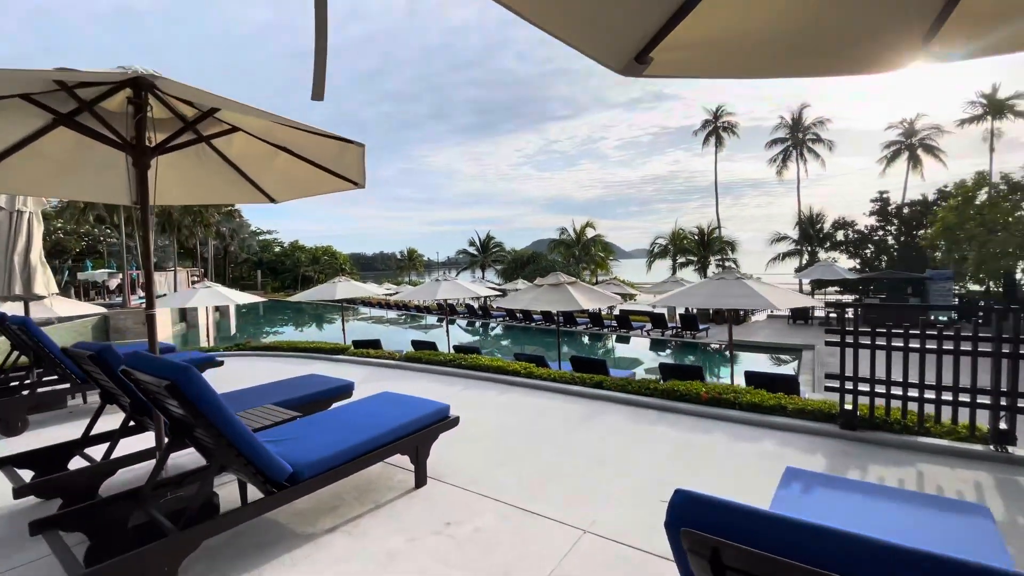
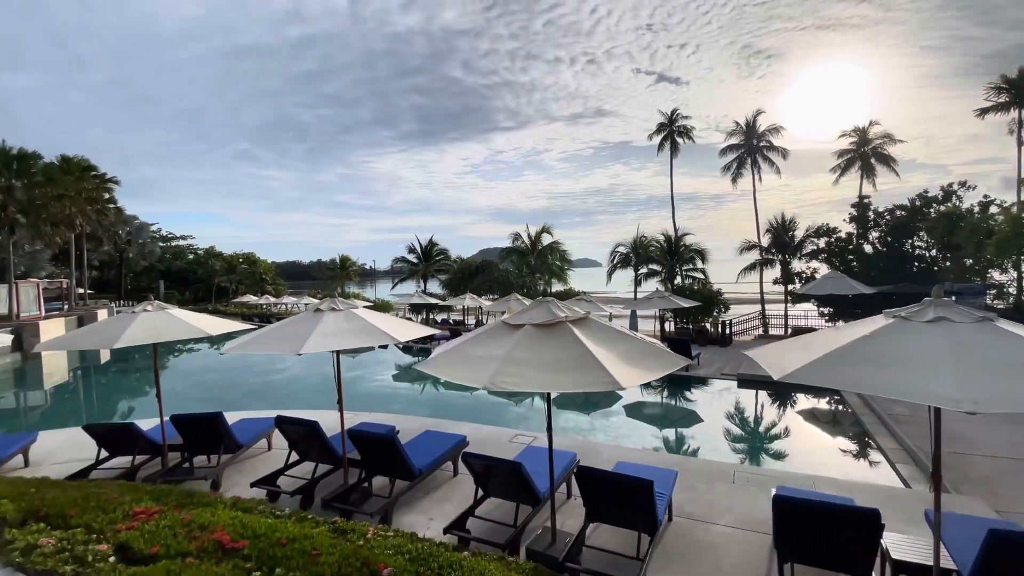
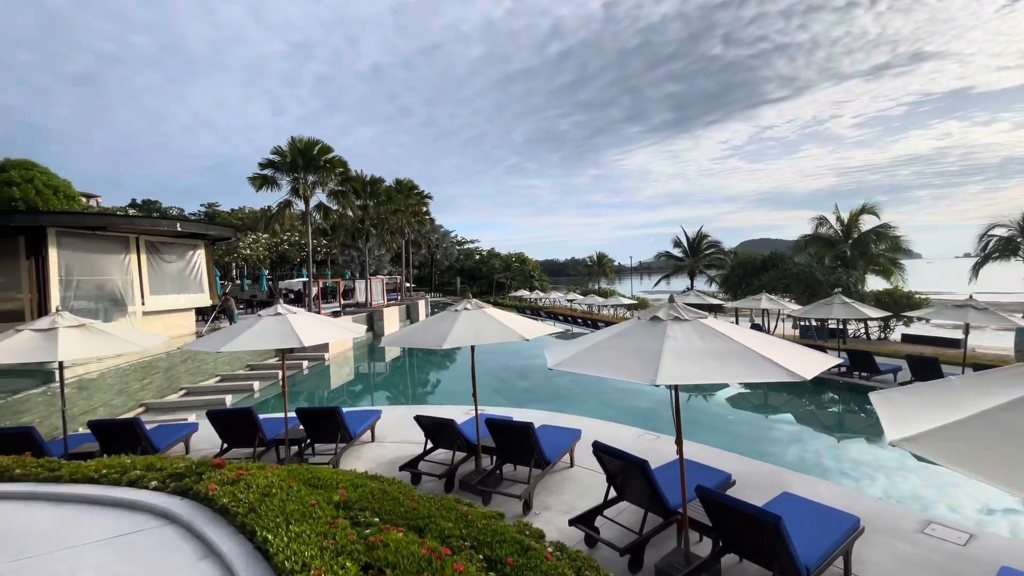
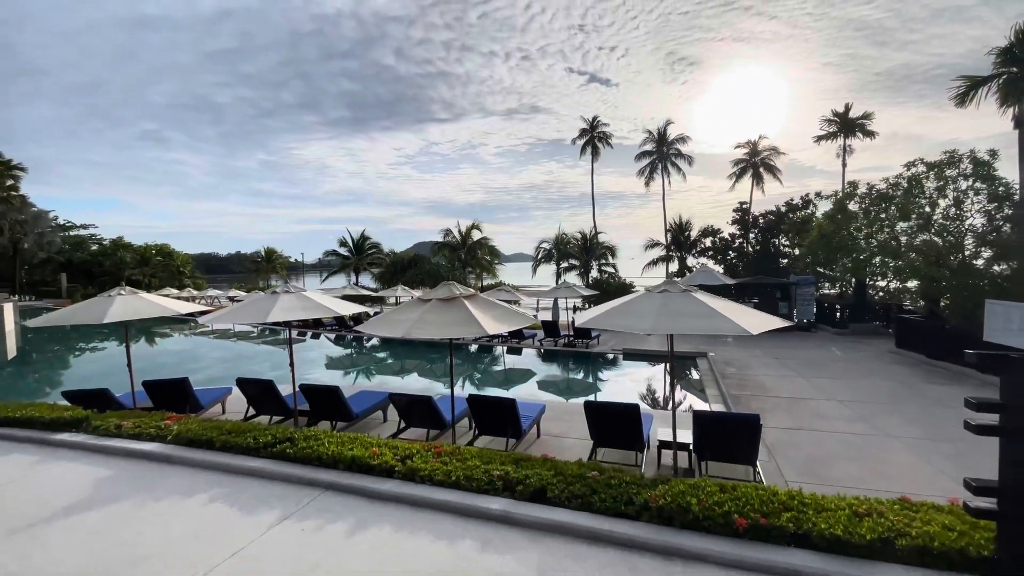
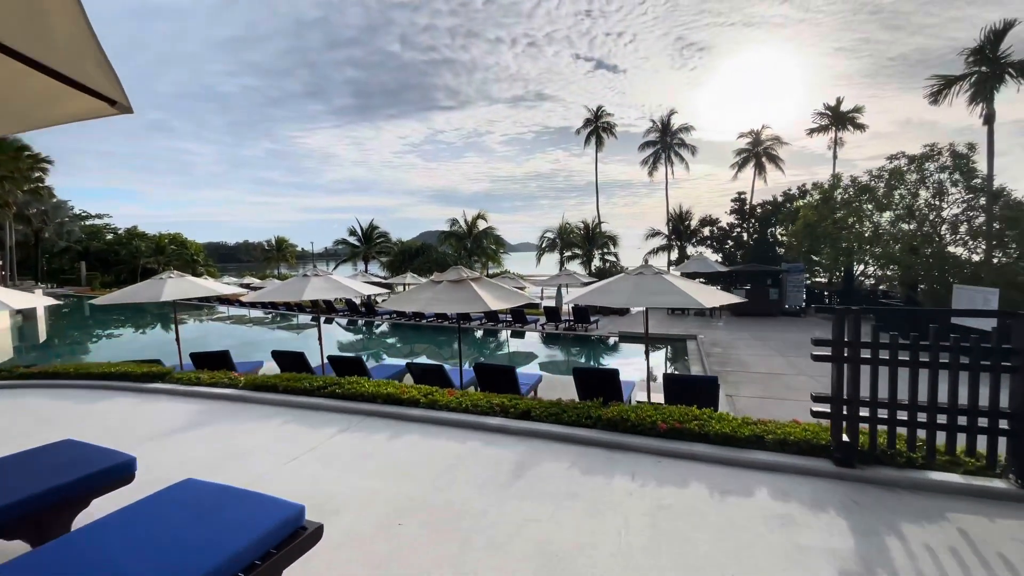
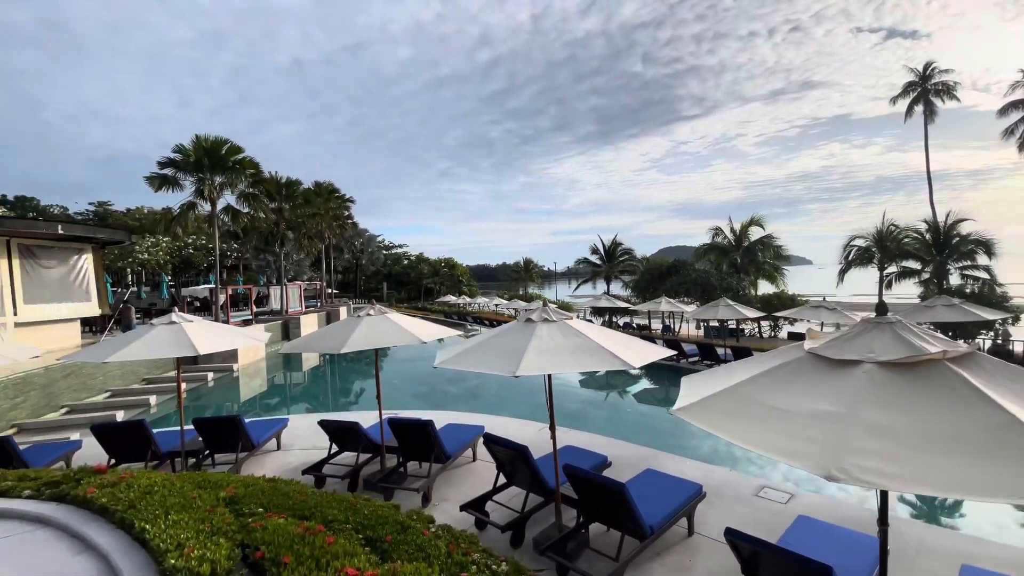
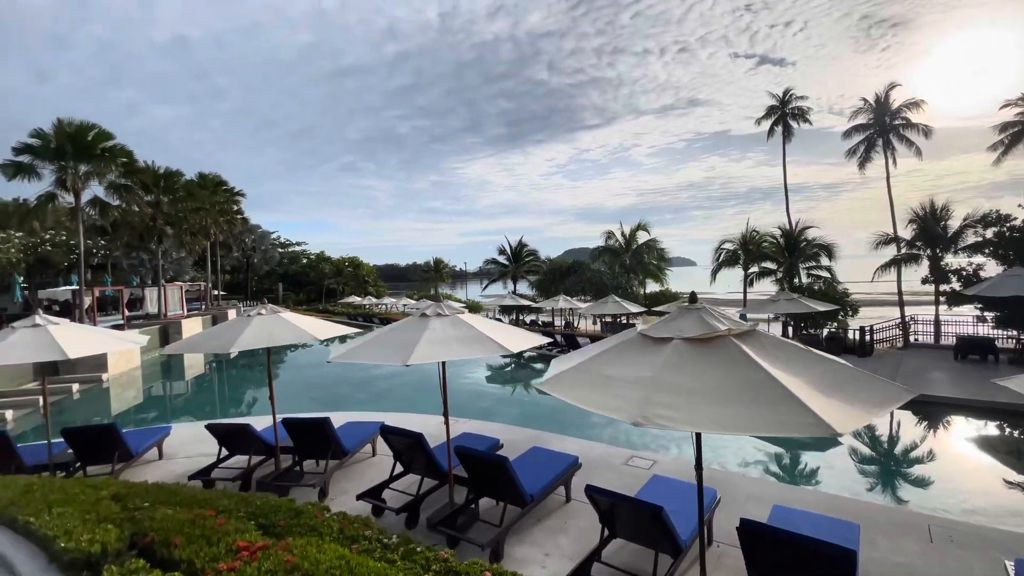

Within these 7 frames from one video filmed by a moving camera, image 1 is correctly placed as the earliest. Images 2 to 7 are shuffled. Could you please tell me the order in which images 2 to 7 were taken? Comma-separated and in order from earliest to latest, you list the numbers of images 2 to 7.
5, 4, 2, 7, 6, 3
